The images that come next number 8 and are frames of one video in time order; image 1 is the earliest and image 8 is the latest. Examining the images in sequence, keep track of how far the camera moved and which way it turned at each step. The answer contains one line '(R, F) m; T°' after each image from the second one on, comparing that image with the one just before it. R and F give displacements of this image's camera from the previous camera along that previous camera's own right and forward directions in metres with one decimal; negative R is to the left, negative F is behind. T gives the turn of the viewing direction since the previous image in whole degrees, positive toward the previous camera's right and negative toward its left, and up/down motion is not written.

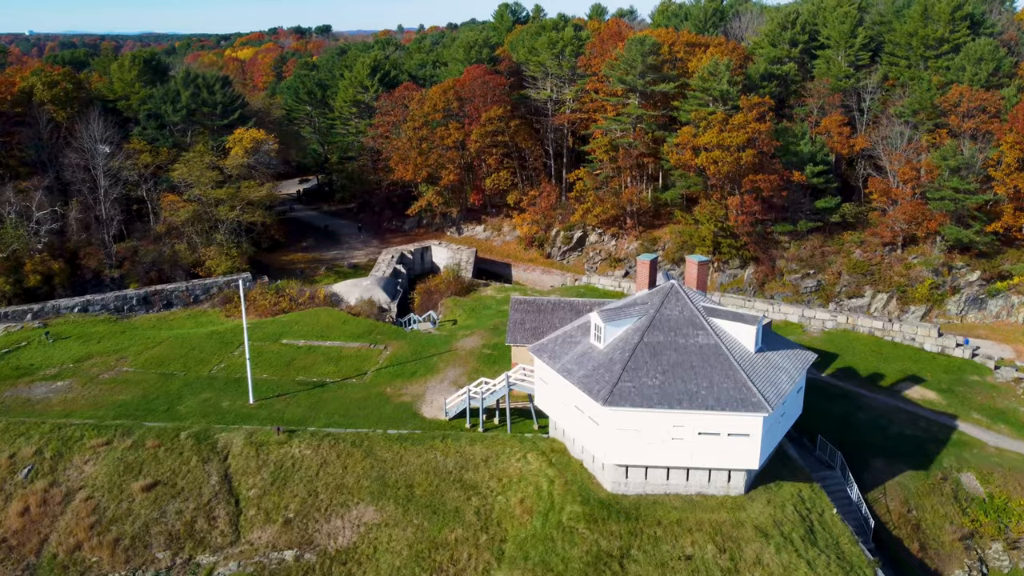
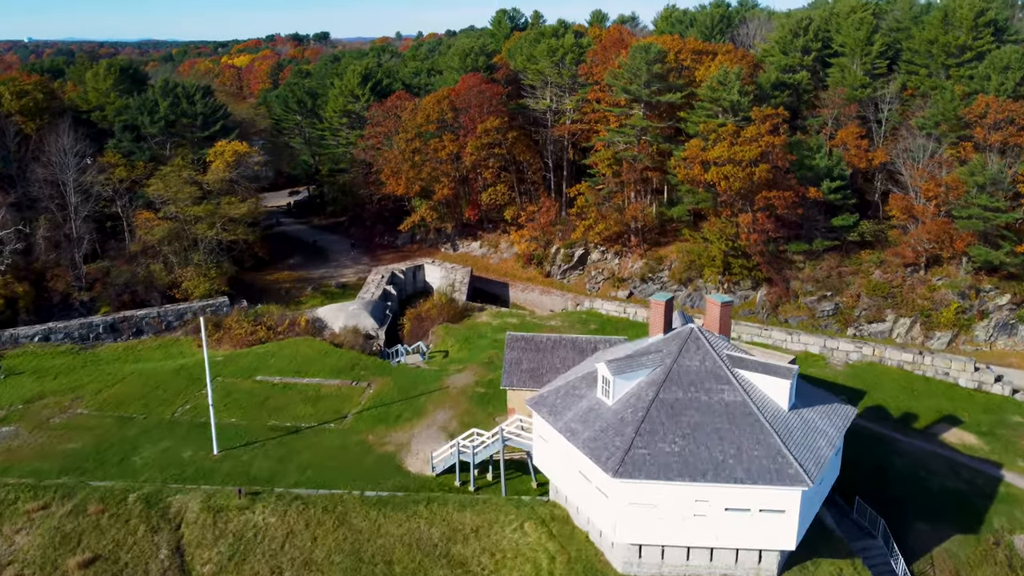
(+0.1, +2.4) m; 0°
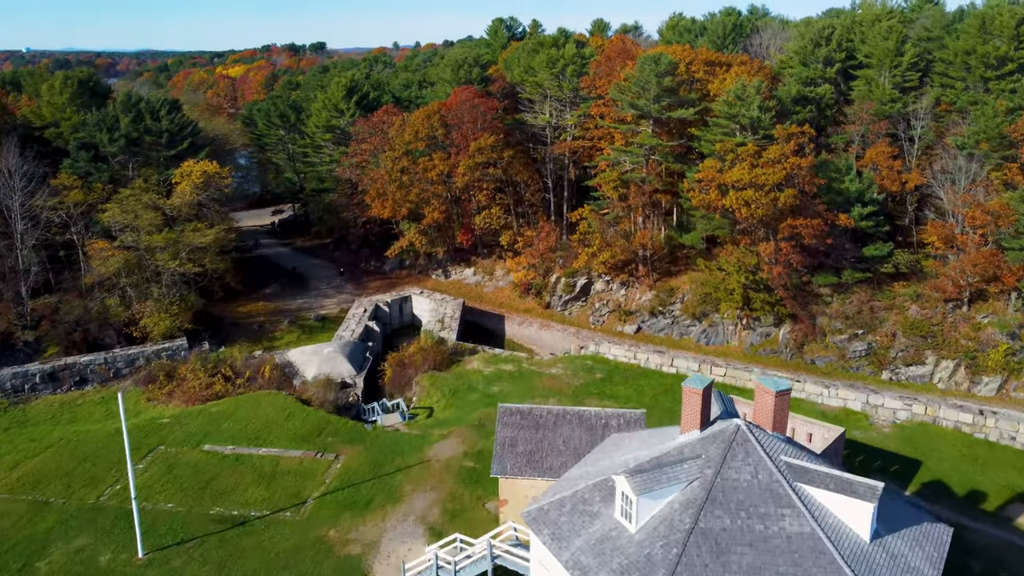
(+0.1, +3.6) m; 0°
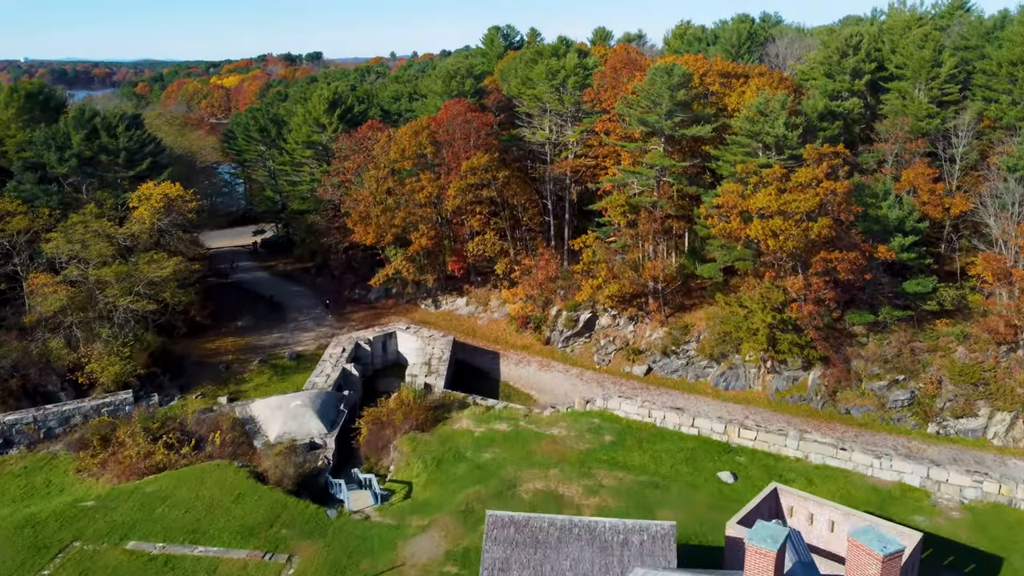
(+0.1, +3.7) m; 0°
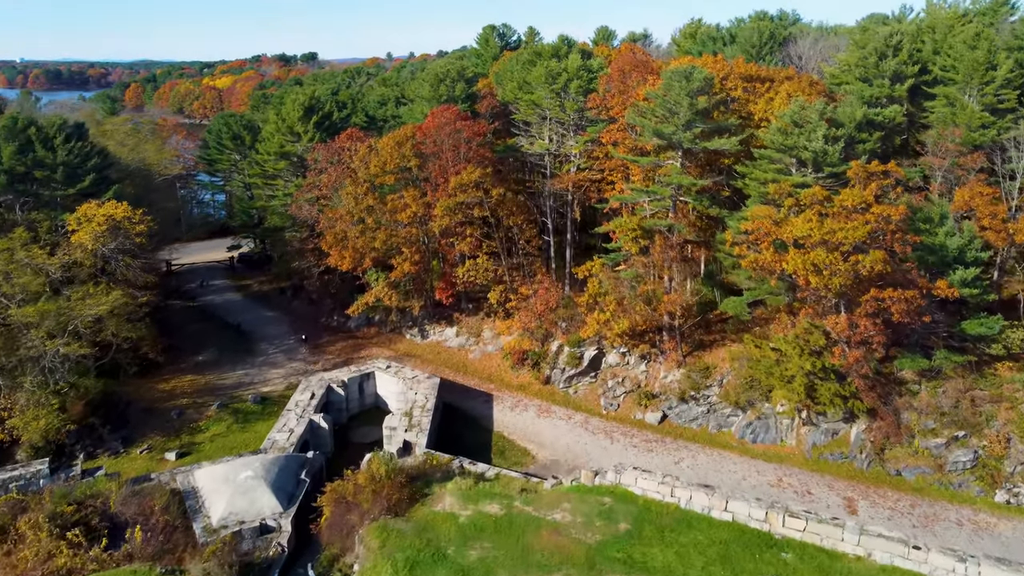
(+0.1, +4.2) m; 0°
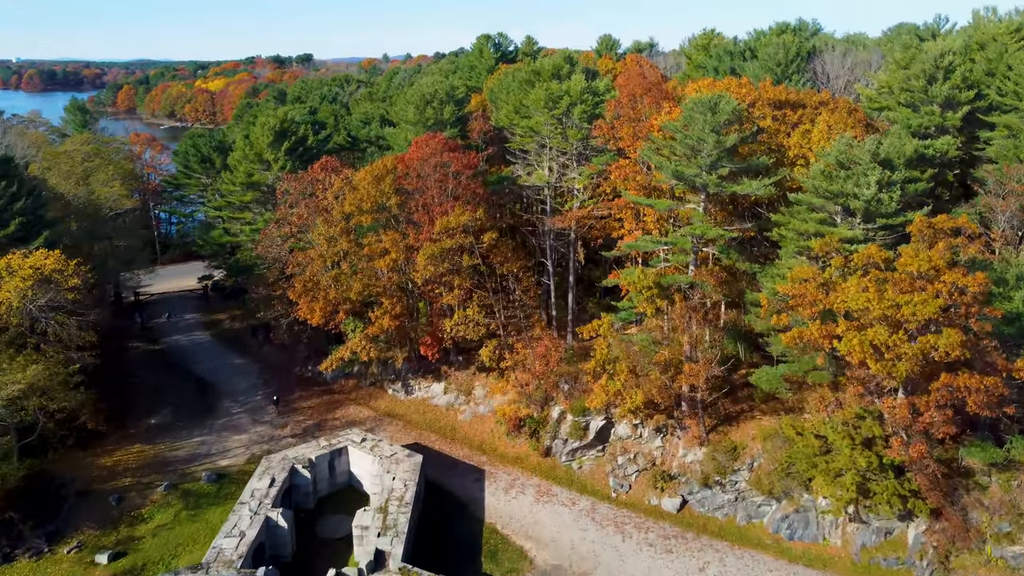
(+0.1, +4.1) m; 0°
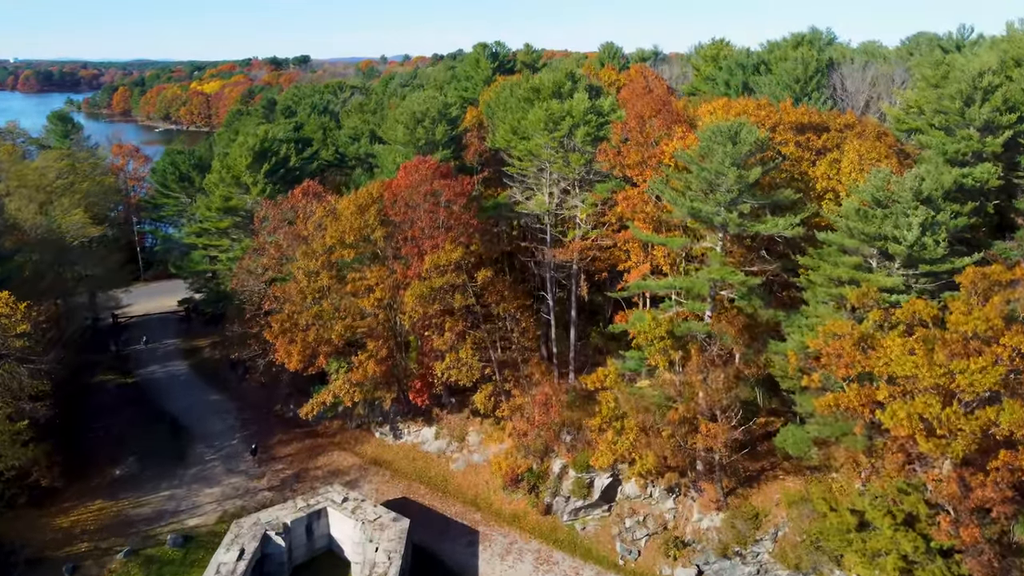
(+0.1, +2.4) m; 0°
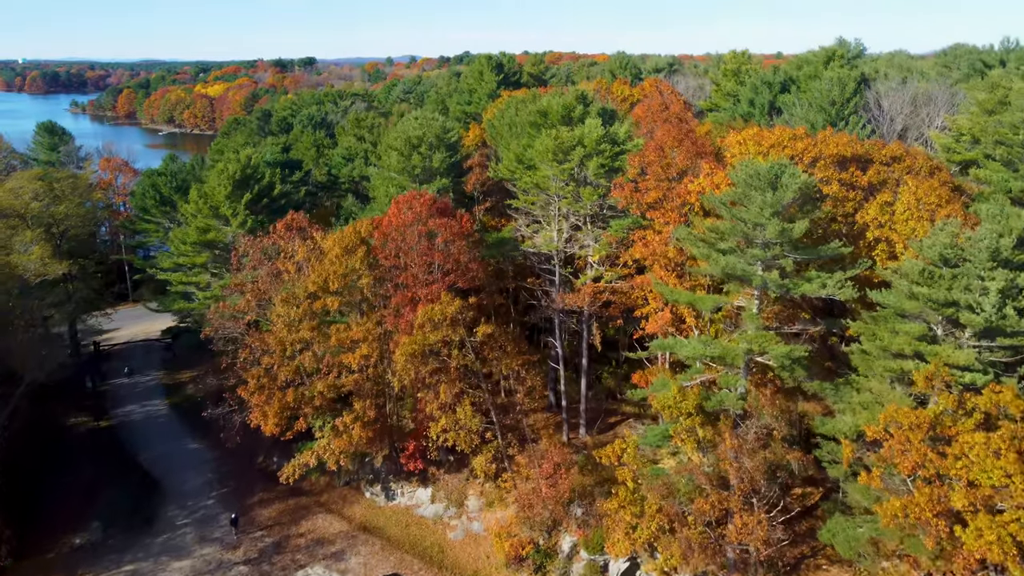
(+0.1, +2.8) m; 0°
